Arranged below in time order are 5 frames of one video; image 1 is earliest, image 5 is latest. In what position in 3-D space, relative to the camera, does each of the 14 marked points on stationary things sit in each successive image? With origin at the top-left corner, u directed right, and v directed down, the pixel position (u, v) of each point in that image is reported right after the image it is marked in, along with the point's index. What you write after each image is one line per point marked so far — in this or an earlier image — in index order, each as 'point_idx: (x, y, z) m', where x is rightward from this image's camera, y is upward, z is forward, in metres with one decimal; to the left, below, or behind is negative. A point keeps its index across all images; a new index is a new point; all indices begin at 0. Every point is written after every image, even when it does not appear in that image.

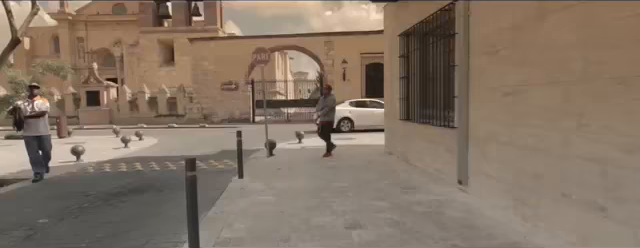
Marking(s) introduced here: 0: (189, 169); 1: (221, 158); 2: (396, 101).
0: (-1.9, -0.7, +4.7) m
1: (-3.8, -1.3, +12.5) m
2: (+2.7, +0.8, +11.7) m
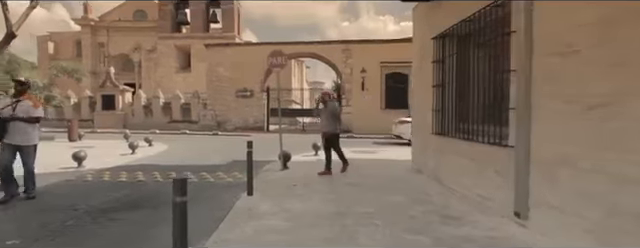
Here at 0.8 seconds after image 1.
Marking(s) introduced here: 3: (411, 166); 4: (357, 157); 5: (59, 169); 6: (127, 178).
0: (-1.6, -0.8, +3.6) m
1: (-3.2, -1.6, +11.4) m
2: (+3.4, +0.3, +10.4) m
3: (+3.2, -1.6, +11.9) m
4: (+1.7, -1.5, +15.0) m
5: (-9.5, -1.6, +11.8) m
6: (-6.1, -1.7, +10.3) m
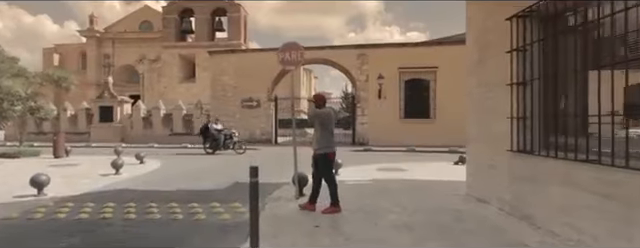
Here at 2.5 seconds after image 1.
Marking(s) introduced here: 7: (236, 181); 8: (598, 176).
0: (-1.0, -0.9, +0.9) m
1: (-2.4, -2.0, +8.7) m
2: (+4.1, 0.0, +7.6) m
3: (+4.0, -1.9, +9.0) m
4: (+2.5, -2.0, +12.2) m
5: (-8.8, -2.1, +9.2) m
6: (-5.4, -2.1, +7.6) m
7: (-3.0, -2.0, +11.6) m
8: (+4.3, -0.8, +5.0) m
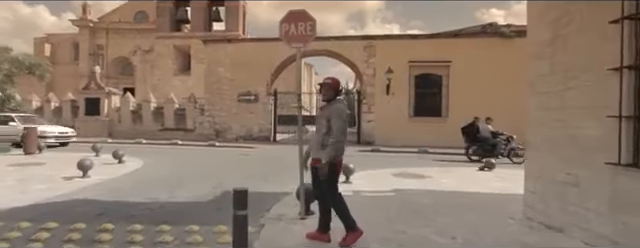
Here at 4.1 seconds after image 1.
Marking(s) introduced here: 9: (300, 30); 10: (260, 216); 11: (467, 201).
0: (-0.7, -0.9, -1.3) m
1: (-2.2, -1.9, +6.6) m
2: (+4.4, 0.0, +5.5) m
3: (+4.2, -1.9, +6.9) m
4: (+2.8, -2.0, +10.1) m
5: (-8.5, -1.9, +7.0) m
6: (-5.1, -2.0, +5.5) m
7: (-2.8, -1.9, +9.5) m
8: (+4.6, -0.8, +2.9) m
9: (-0.3, +1.9, +6.8) m
10: (-1.3, -2.0, +6.9) m
11: (+3.7, -1.9, +8.0) m
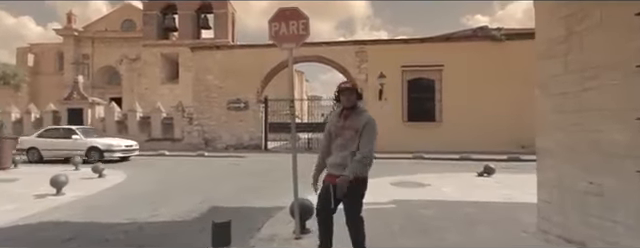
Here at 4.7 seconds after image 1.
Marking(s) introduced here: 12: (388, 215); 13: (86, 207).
0: (-0.5, -0.9, -1.9) m
1: (-2.2, -2.1, +5.9) m
2: (+4.4, -0.1, +5.0) m
3: (+4.2, -2.0, +6.4) m
4: (+2.6, -2.1, +9.5) m
5: (-8.5, -2.2, +6.1) m
6: (-5.2, -2.2, +4.7) m
7: (-2.9, -2.2, +8.7) m
8: (+4.6, -0.8, +2.4) m
9: (-0.5, +1.7, +6.2) m
10: (-1.3, -2.1, +6.2) m
11: (+3.7, -2.1, +7.4) m
12: (+1.7, -2.1, +7.5) m
13: (-6.2, -2.2, +8.7) m
